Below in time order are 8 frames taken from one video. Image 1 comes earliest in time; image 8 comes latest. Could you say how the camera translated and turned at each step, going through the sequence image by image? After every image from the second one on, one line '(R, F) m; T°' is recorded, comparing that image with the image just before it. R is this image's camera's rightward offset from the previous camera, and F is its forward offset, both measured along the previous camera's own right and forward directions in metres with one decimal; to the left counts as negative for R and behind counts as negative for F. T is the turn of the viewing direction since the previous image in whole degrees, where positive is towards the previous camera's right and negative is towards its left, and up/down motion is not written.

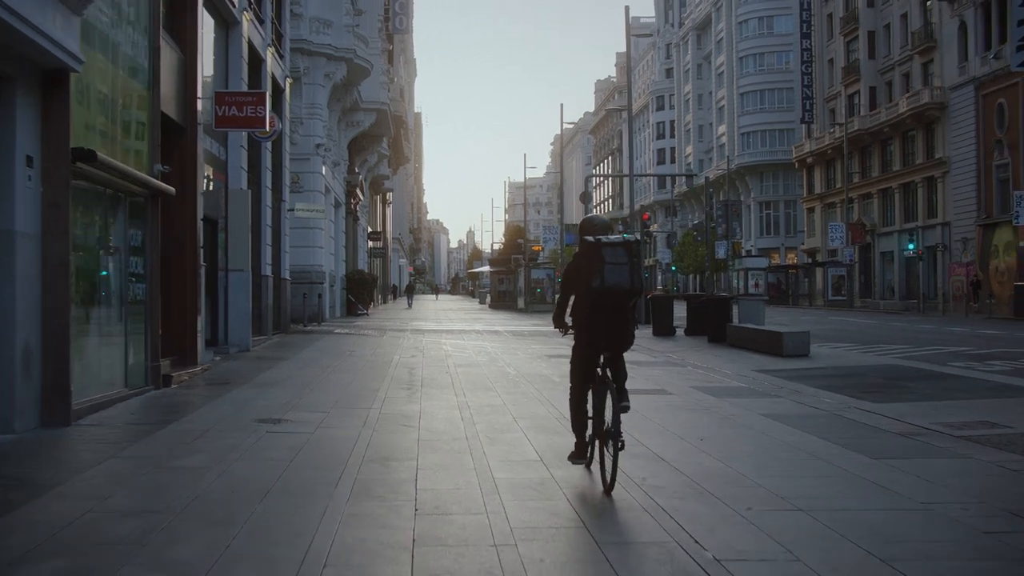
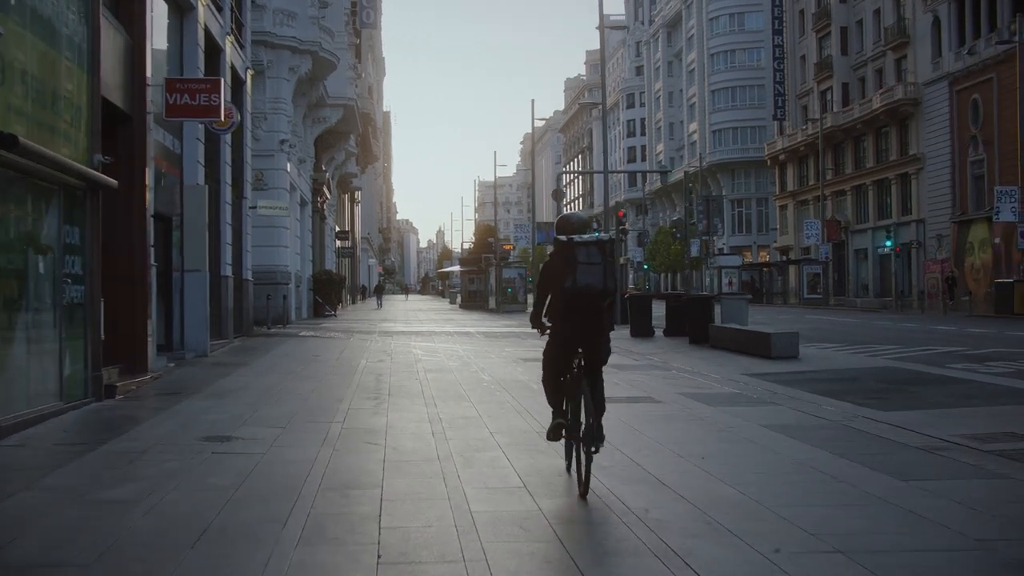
(0.0, +1.0) m; +1°
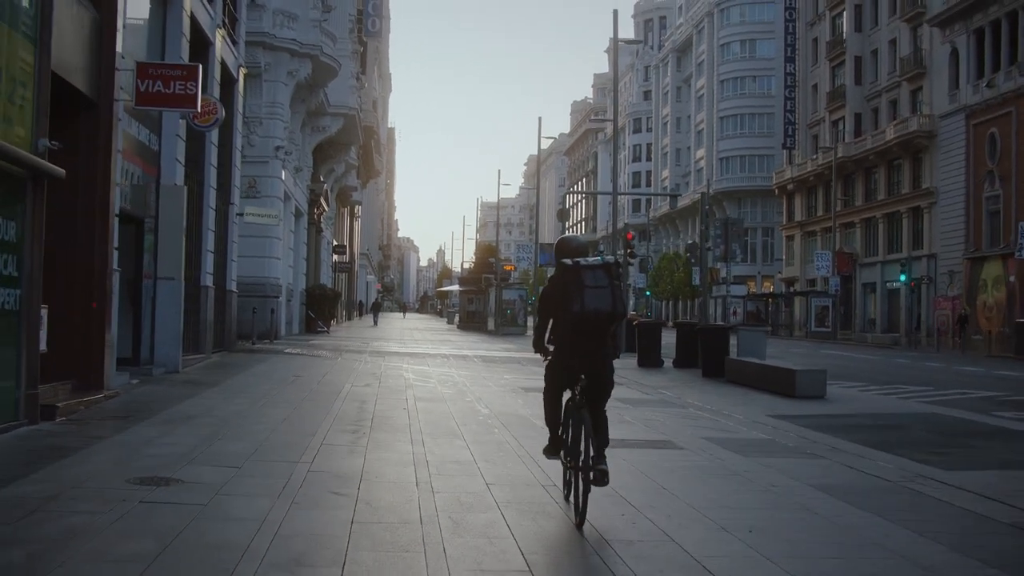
(0.0, +1.5) m; 0°
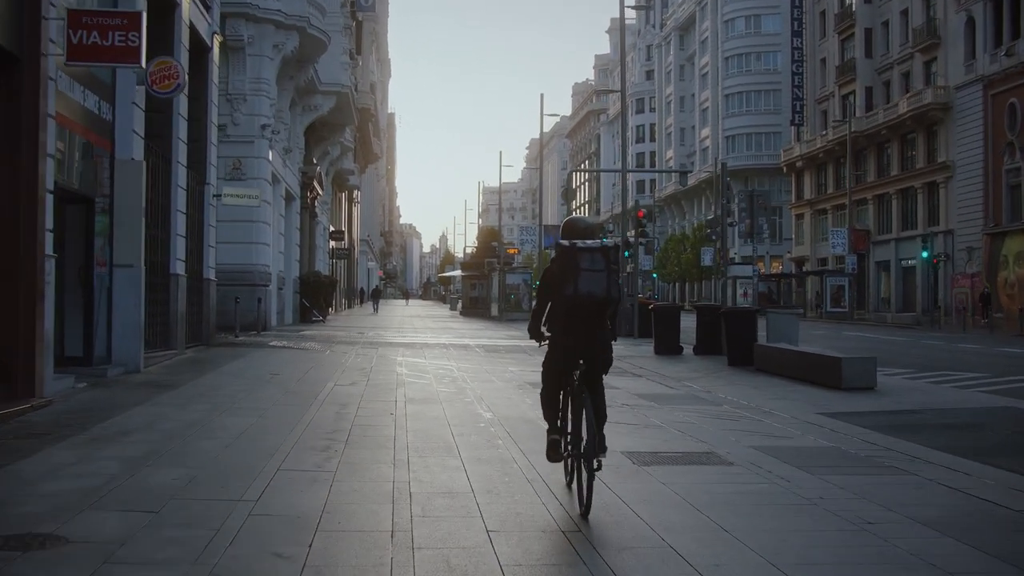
(0.0, +2.0) m; 0°
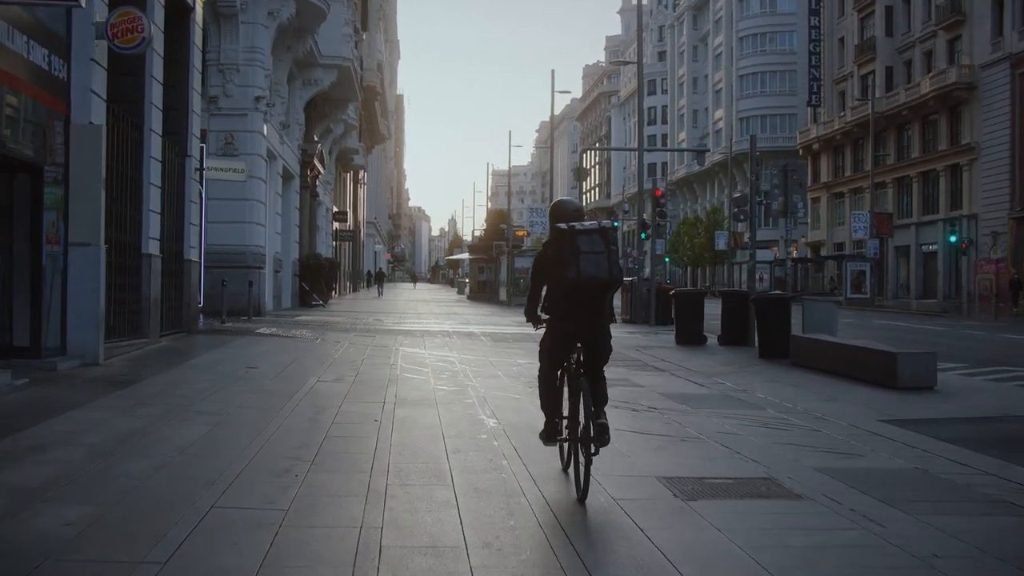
(0.0, +1.8) m; 0°
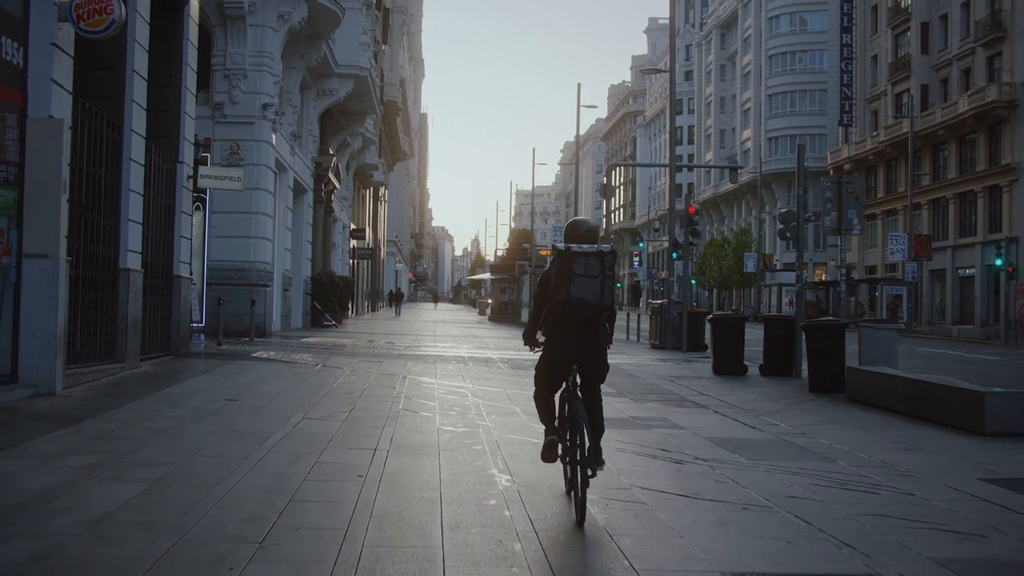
(0.0, +1.8) m; -1°
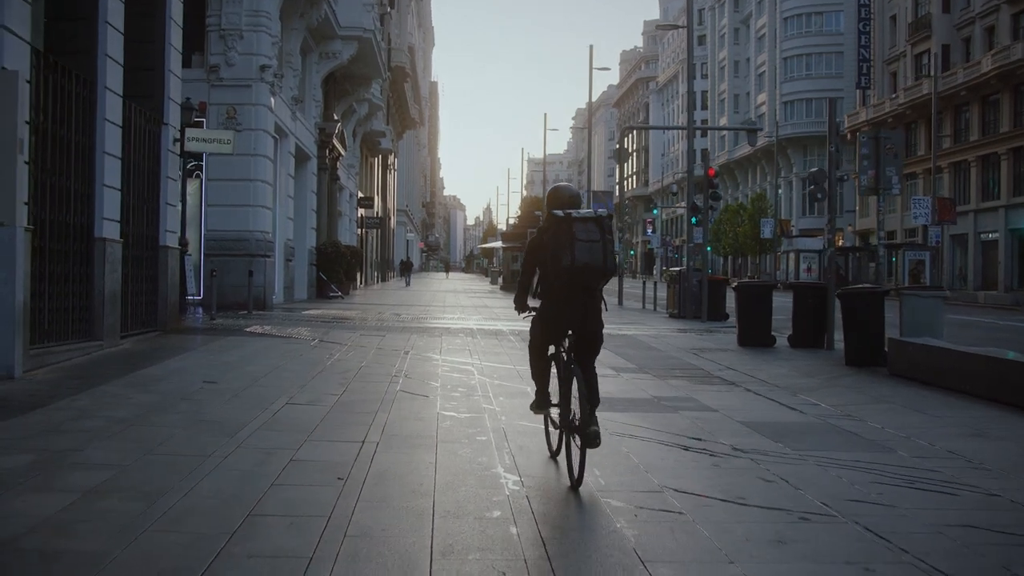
(0.0, +1.2) m; -1°
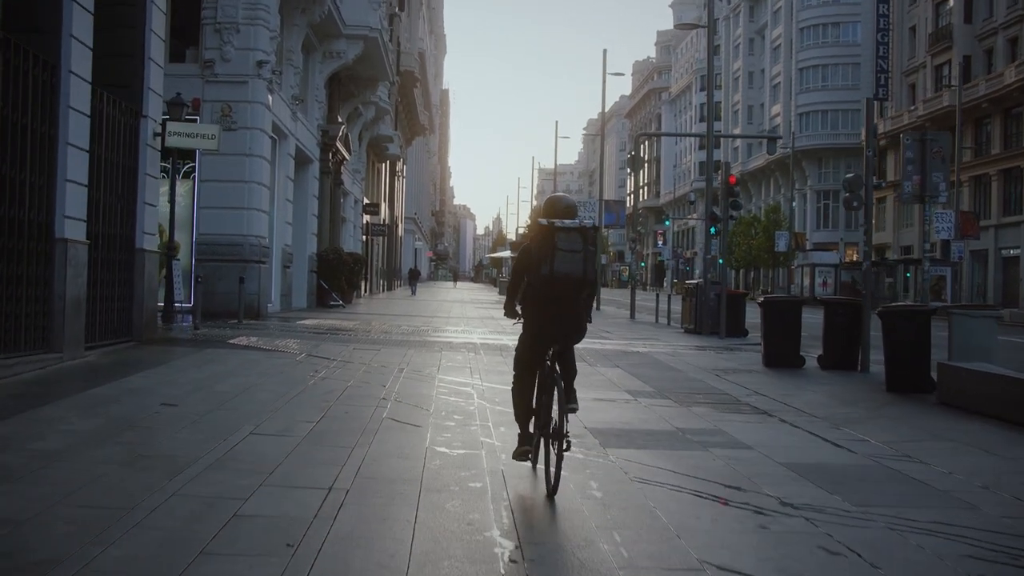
(0.0, +1.3) m; 0°
